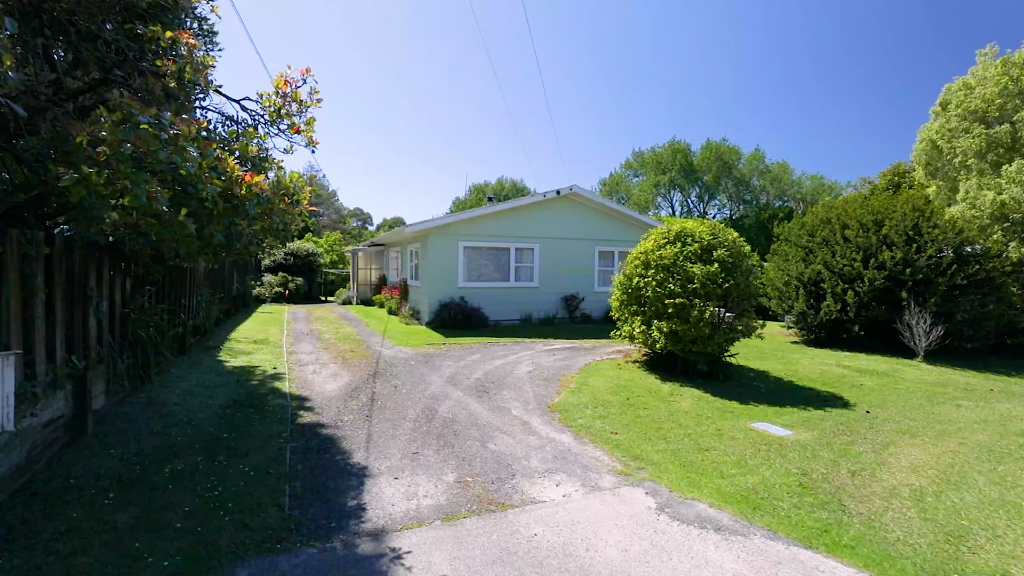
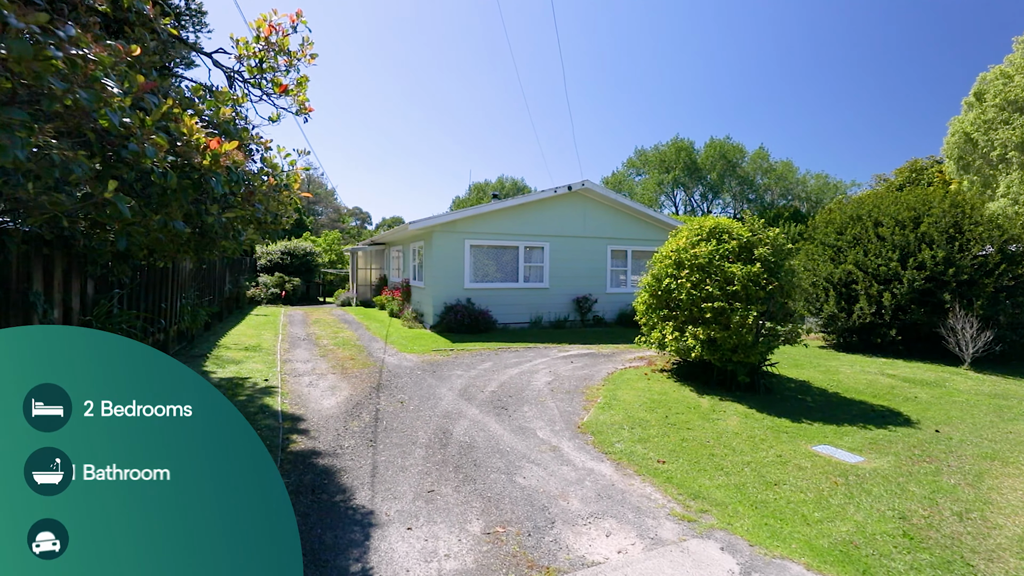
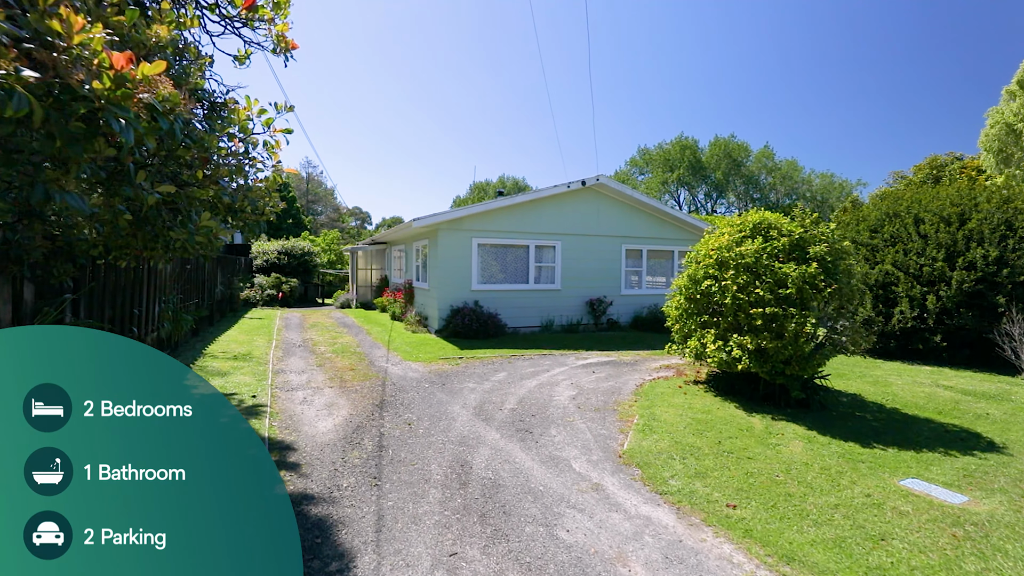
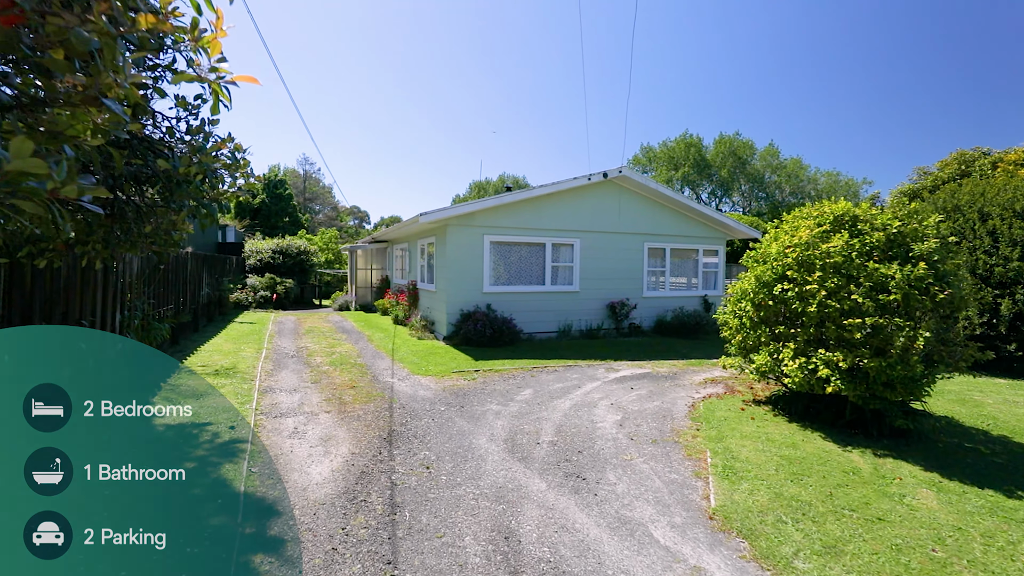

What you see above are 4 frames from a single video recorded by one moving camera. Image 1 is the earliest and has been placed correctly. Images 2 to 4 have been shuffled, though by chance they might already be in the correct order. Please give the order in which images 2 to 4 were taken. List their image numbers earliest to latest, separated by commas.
2, 3, 4
